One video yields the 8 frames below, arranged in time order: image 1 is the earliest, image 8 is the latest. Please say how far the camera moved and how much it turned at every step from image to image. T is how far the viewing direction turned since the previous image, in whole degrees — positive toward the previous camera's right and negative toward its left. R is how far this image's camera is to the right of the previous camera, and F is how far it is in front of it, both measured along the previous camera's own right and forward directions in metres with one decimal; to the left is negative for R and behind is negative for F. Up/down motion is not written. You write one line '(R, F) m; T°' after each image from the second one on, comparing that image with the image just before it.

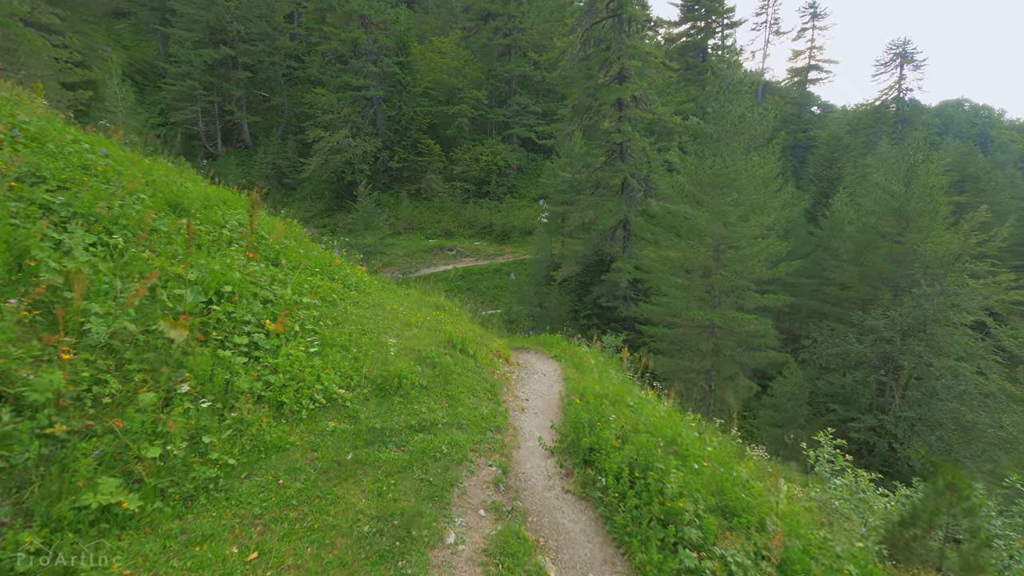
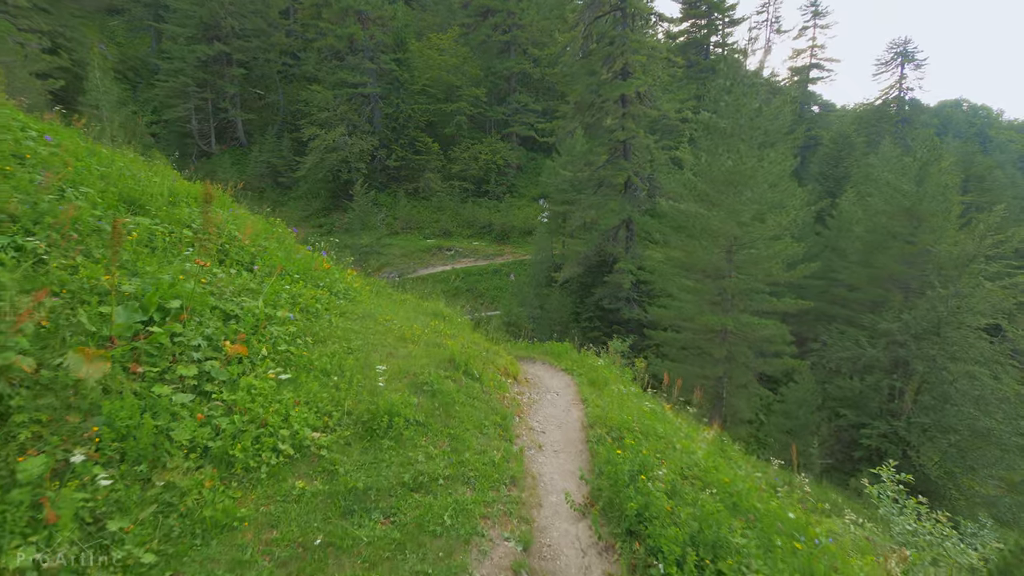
(-0.1, +0.8) m; 0°
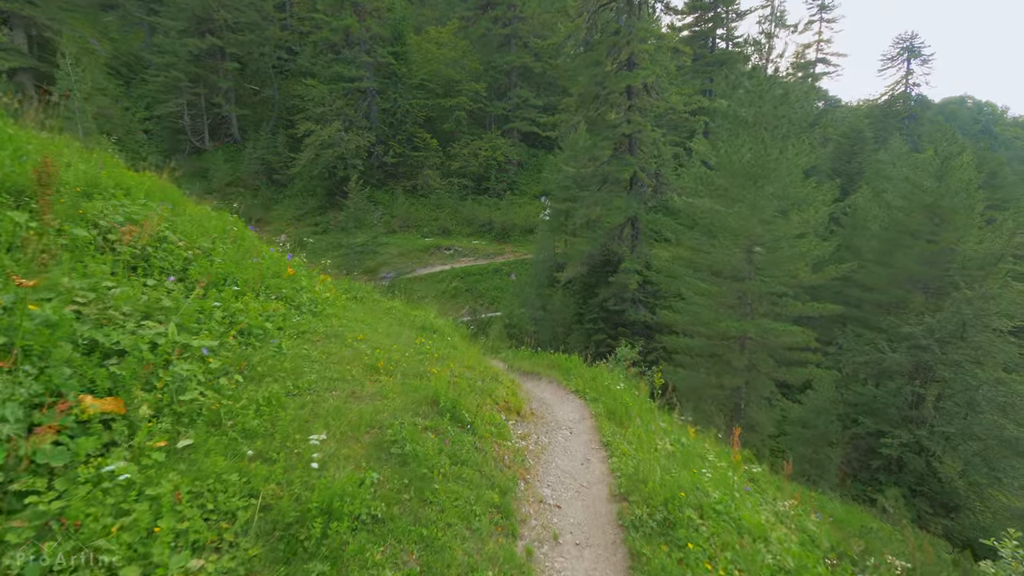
(0.0, +1.2) m; 0°
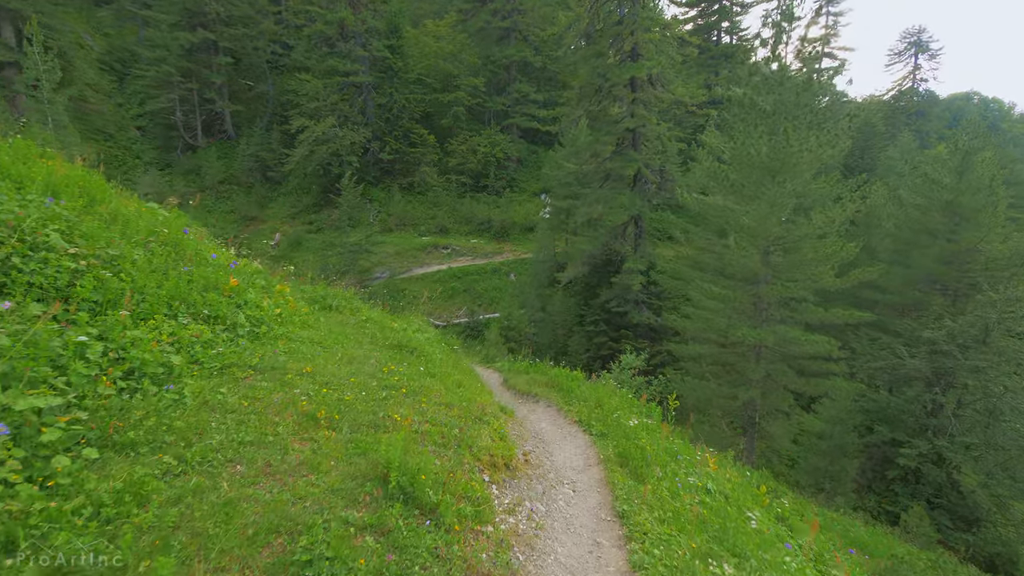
(+0.1, +1.1) m; 0°
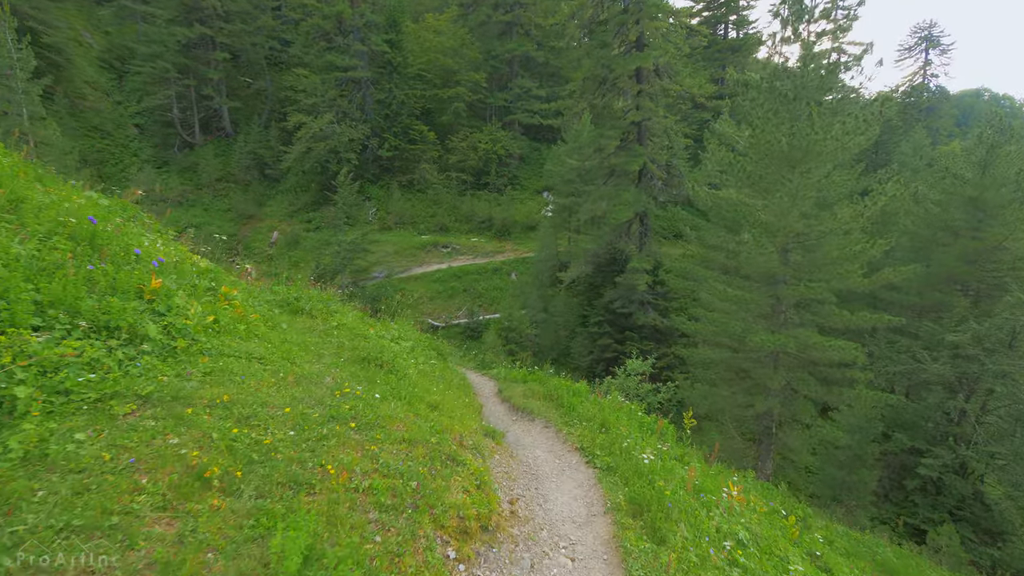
(+0.2, +0.9) m; 0°
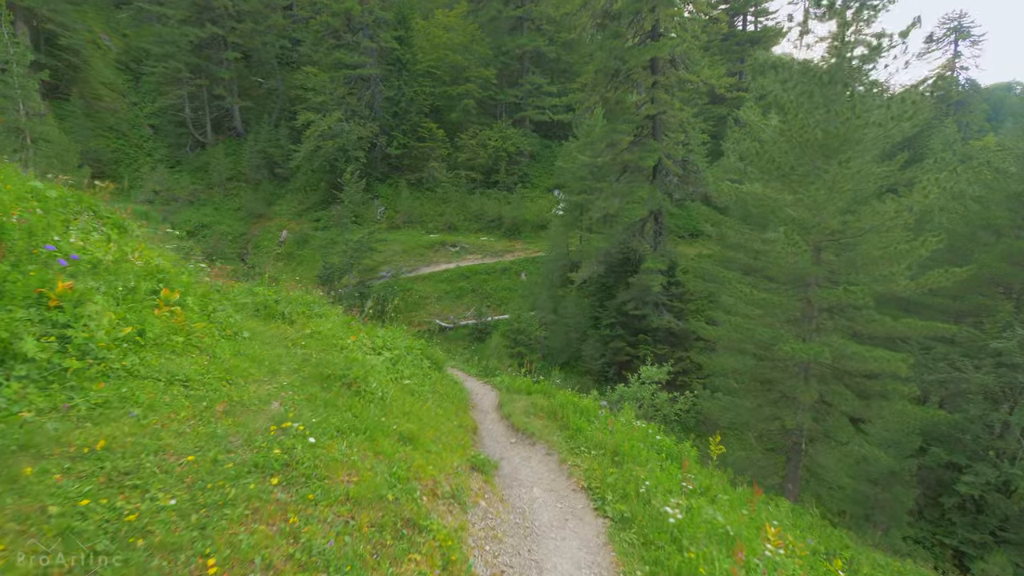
(+0.2, +0.9) m; -2°
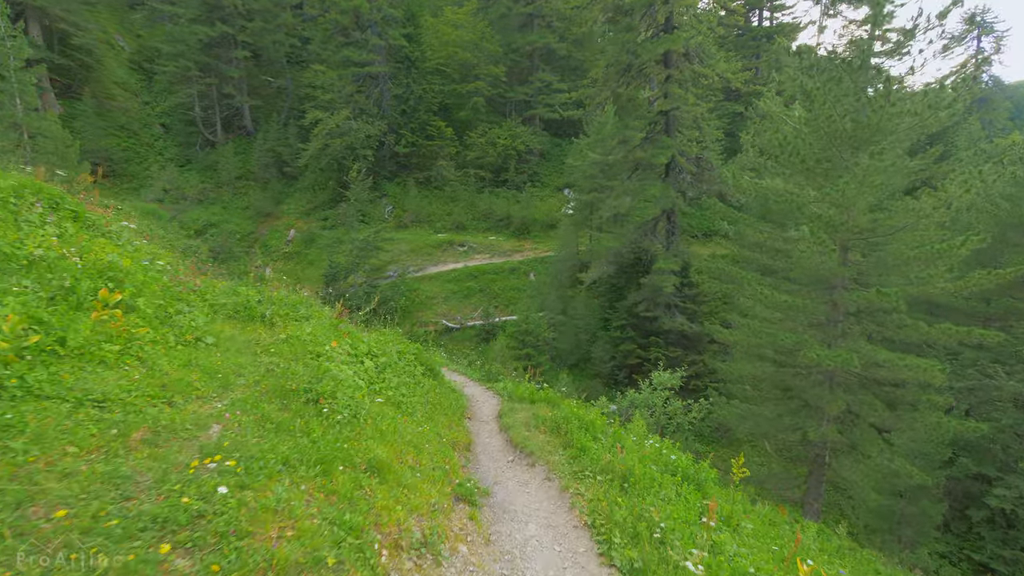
(+0.1, +0.6) m; -1°
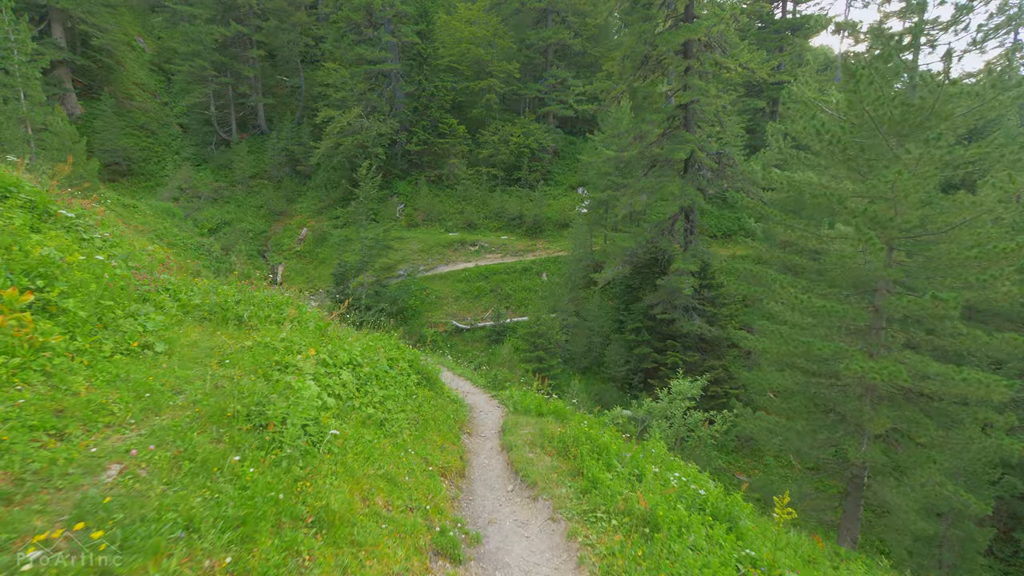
(+0.1, +0.7) m; -2°
